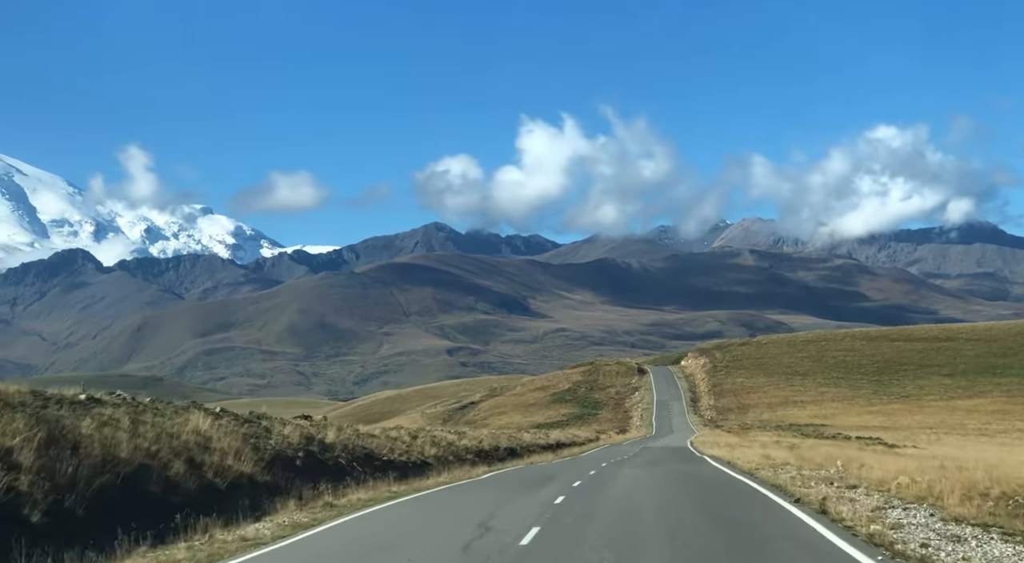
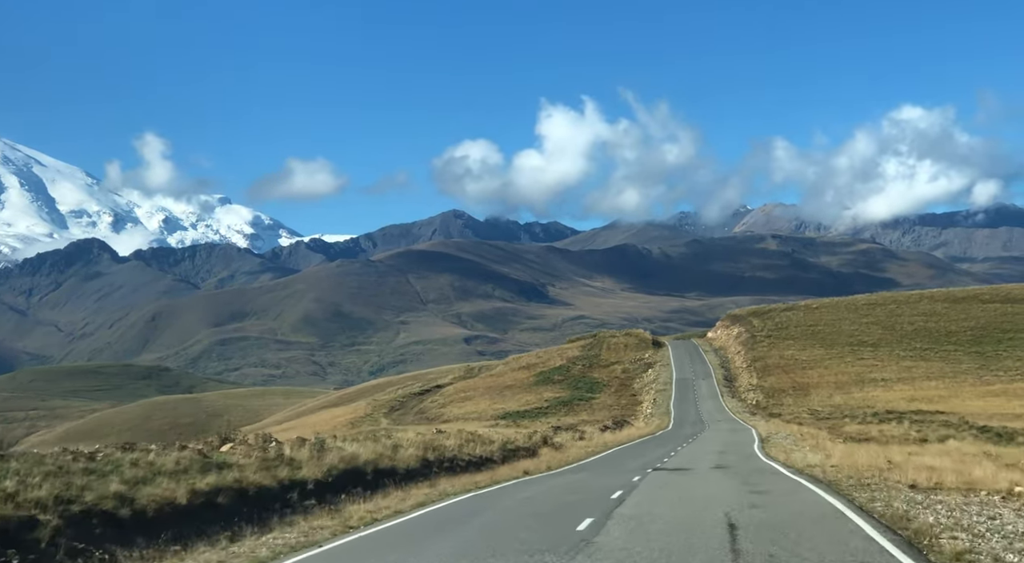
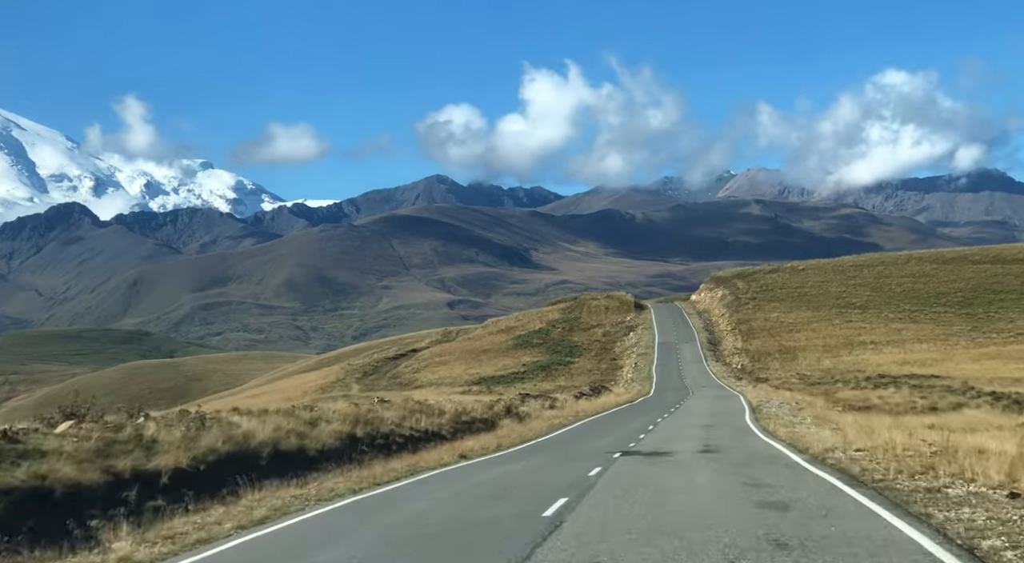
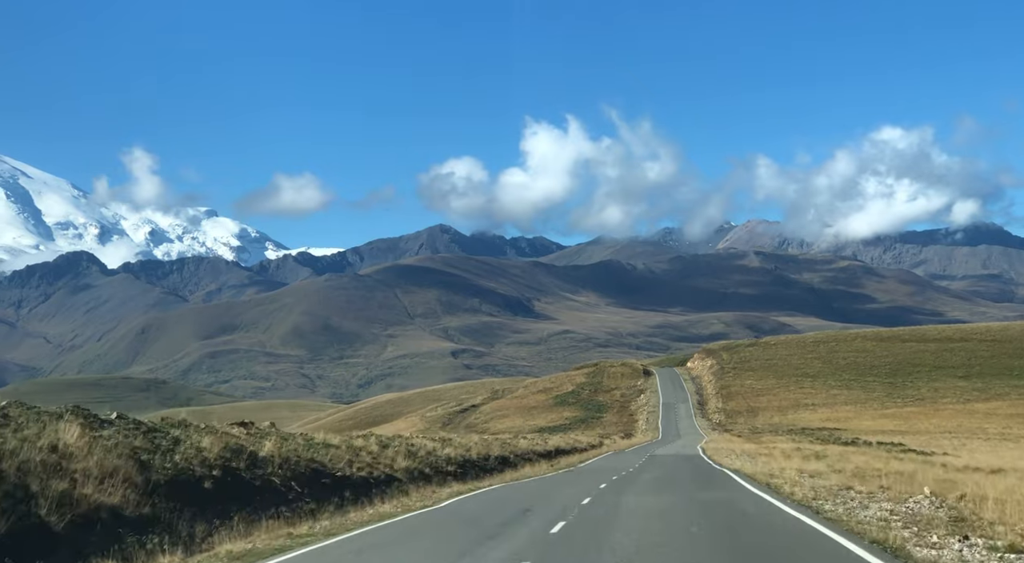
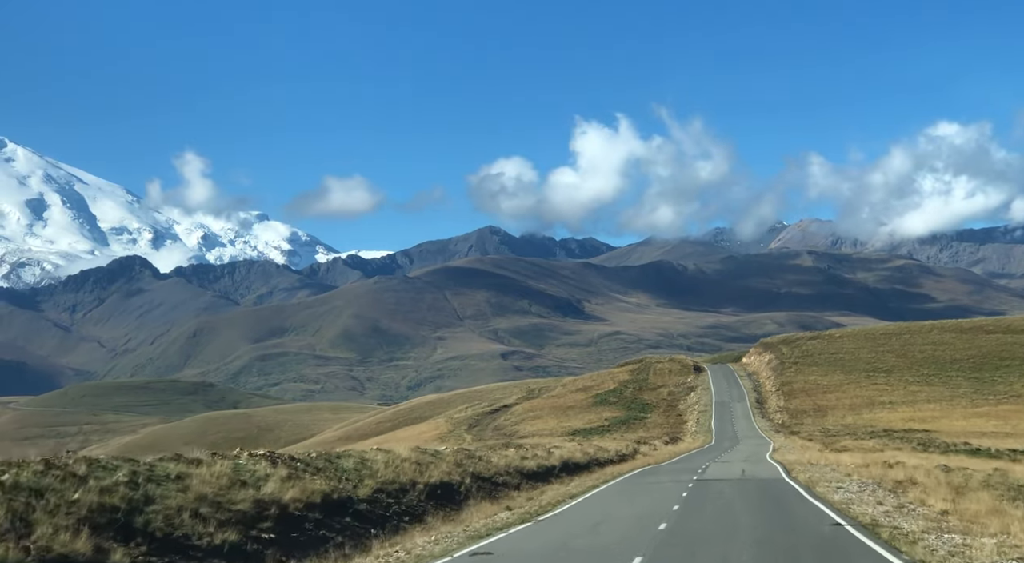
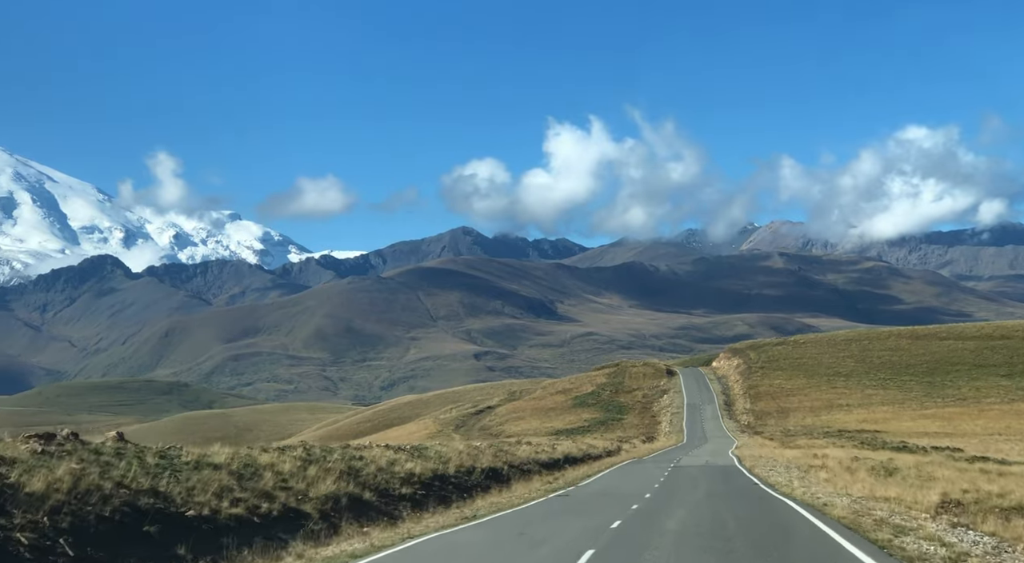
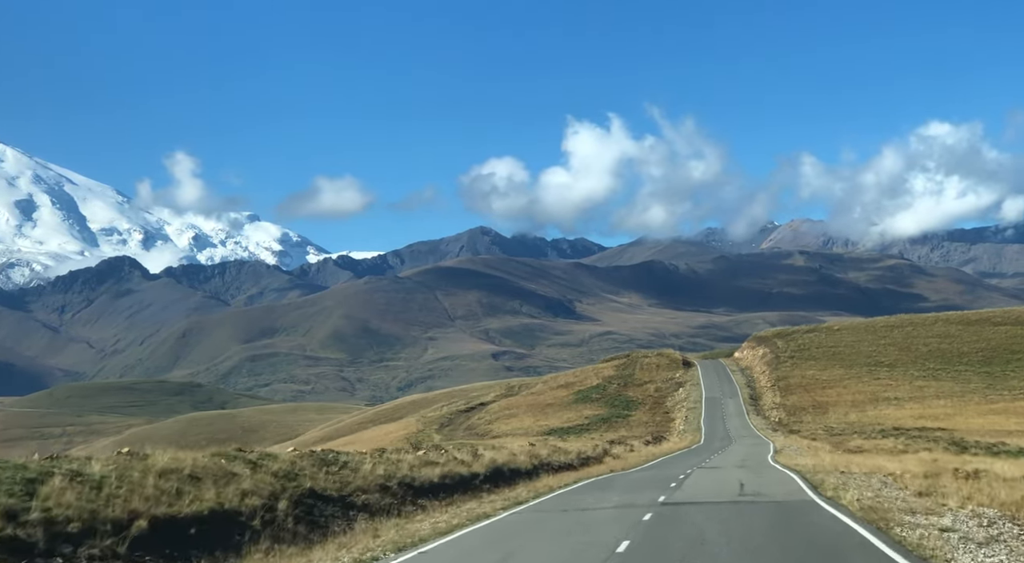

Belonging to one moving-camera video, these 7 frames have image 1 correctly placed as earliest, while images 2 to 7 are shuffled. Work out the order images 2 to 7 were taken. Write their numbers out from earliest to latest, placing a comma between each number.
4, 6, 5, 7, 2, 3
